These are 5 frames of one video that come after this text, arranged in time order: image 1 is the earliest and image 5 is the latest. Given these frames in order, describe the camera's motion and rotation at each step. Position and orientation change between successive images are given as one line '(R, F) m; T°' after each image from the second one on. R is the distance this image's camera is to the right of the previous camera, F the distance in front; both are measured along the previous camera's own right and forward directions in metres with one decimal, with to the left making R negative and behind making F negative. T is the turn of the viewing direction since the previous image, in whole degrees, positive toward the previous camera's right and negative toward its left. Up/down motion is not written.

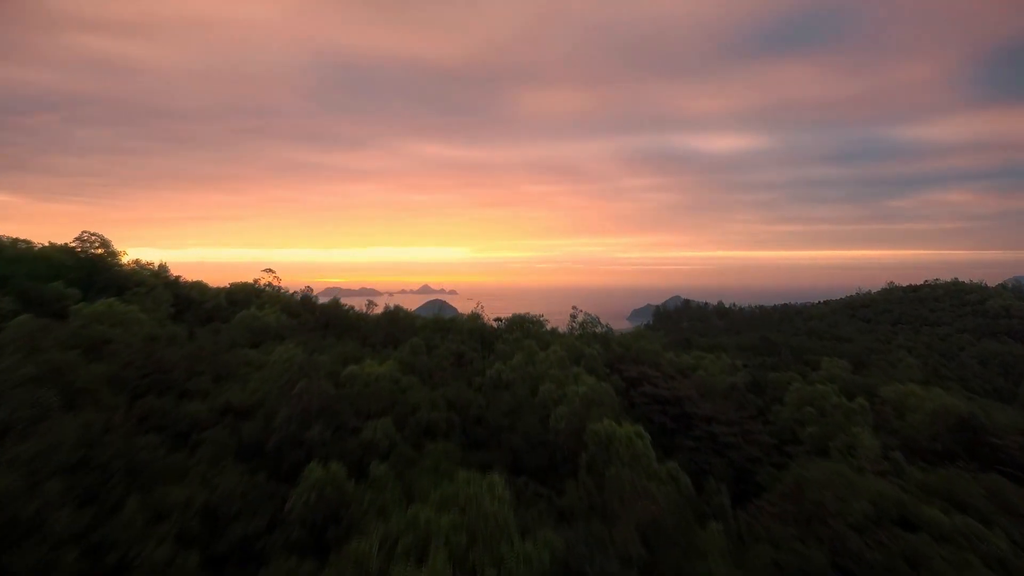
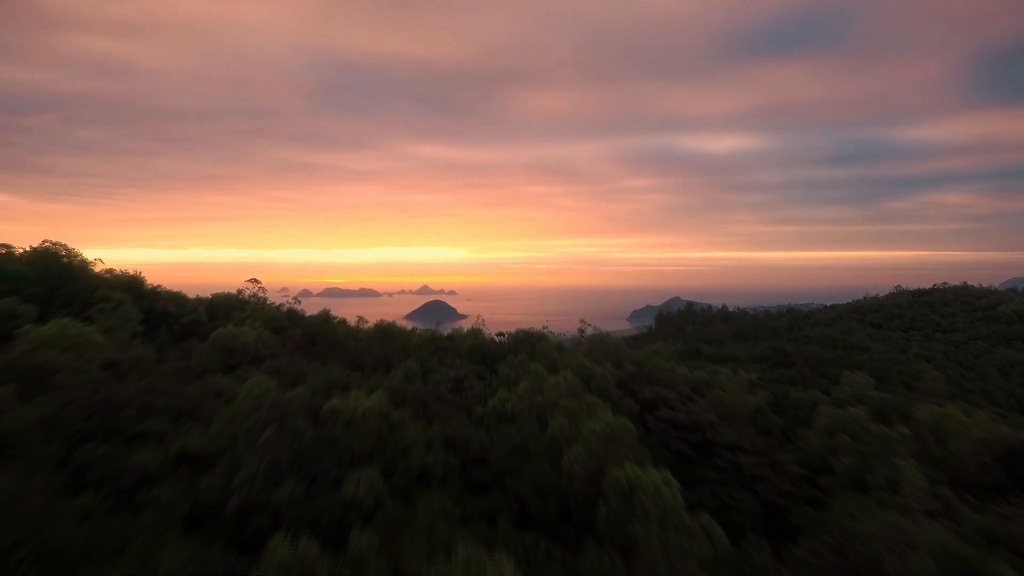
(-0.1, +0.7) m; 0°
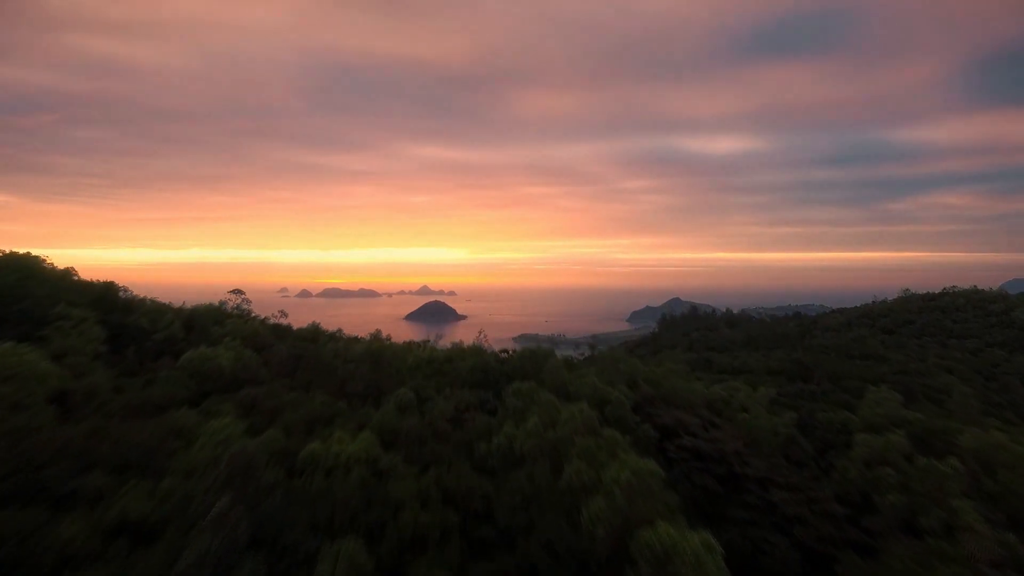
(-0.1, +0.7) m; 0°
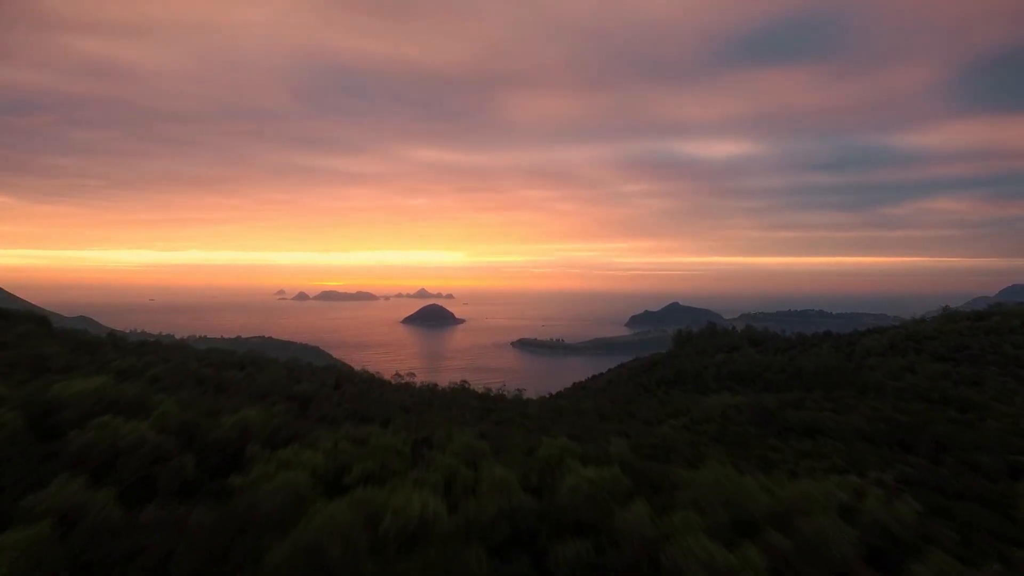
(-0.4, +2.8) m; 0°
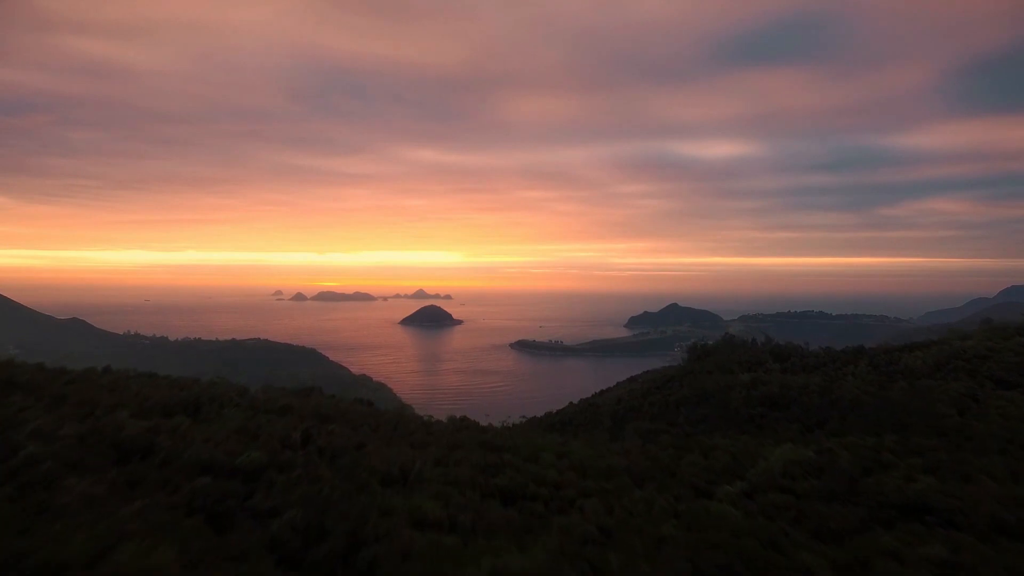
(-0.3, +2.6) m; 0°
